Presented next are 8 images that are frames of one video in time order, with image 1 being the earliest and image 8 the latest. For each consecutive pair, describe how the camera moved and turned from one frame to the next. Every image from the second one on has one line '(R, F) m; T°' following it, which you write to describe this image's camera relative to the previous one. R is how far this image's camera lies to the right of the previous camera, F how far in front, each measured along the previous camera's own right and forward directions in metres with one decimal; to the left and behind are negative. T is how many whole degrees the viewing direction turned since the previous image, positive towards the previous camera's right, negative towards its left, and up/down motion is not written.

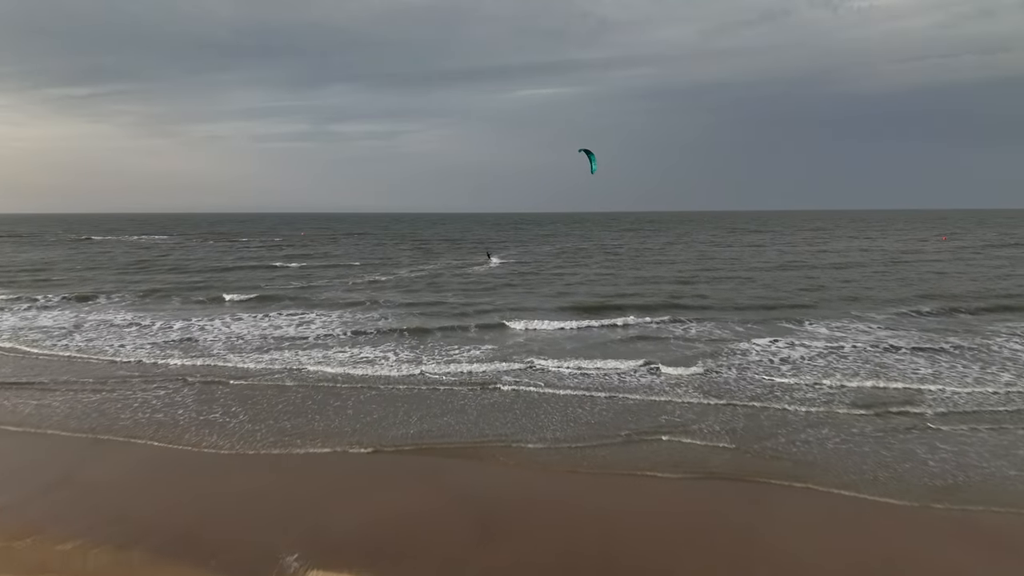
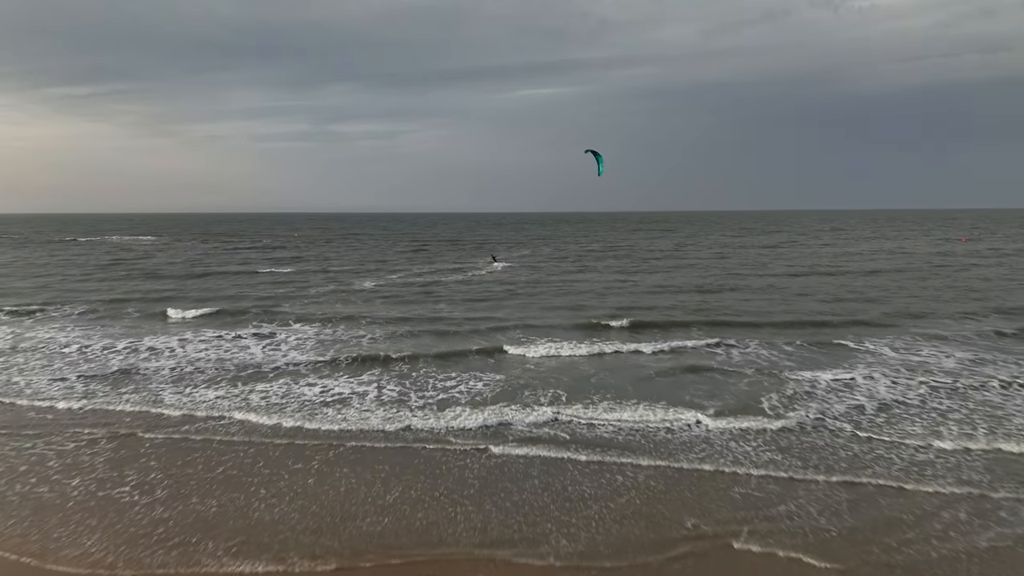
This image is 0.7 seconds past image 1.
(-0.2, +3.9) m; 0°
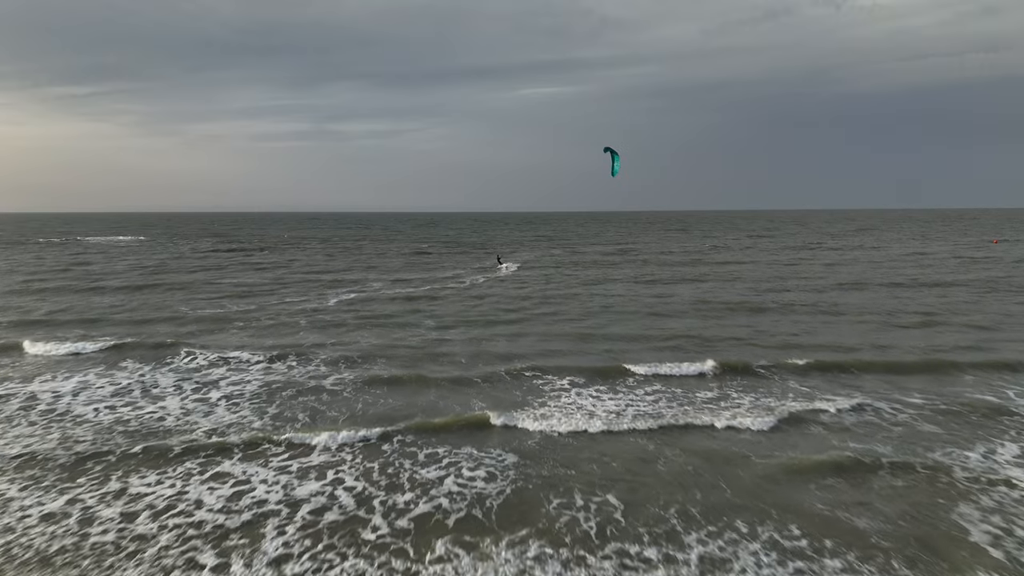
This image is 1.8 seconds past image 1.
(-0.3, +5.8) m; 0°
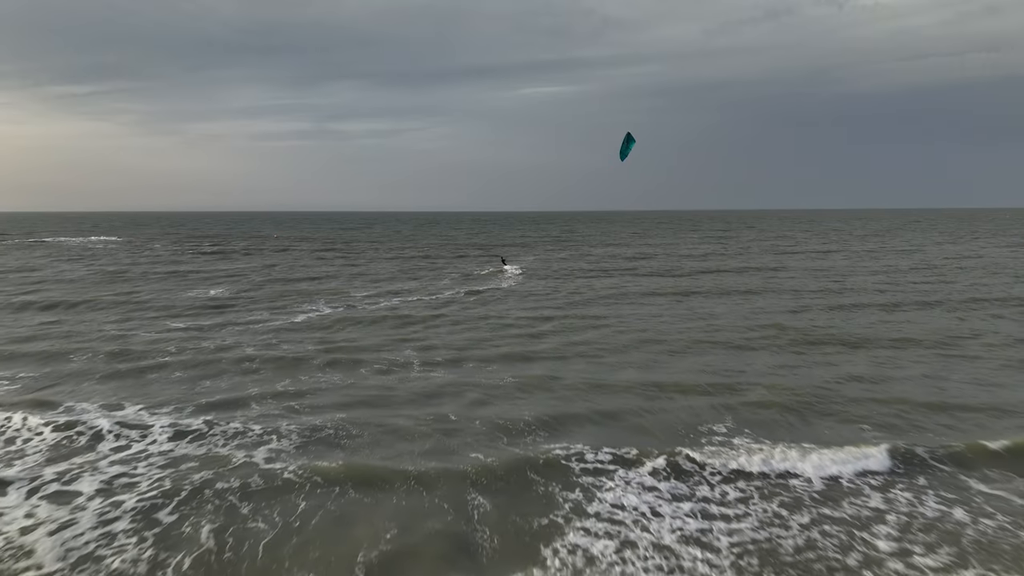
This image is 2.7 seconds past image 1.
(-0.2, +5.1) m; 0°
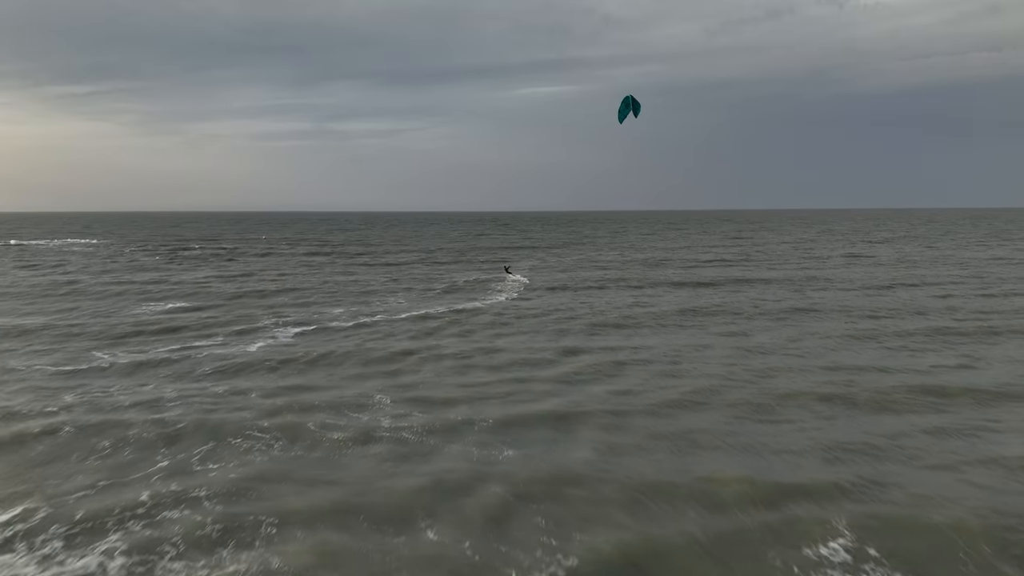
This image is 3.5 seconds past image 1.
(-0.2, +4.5) m; 0°
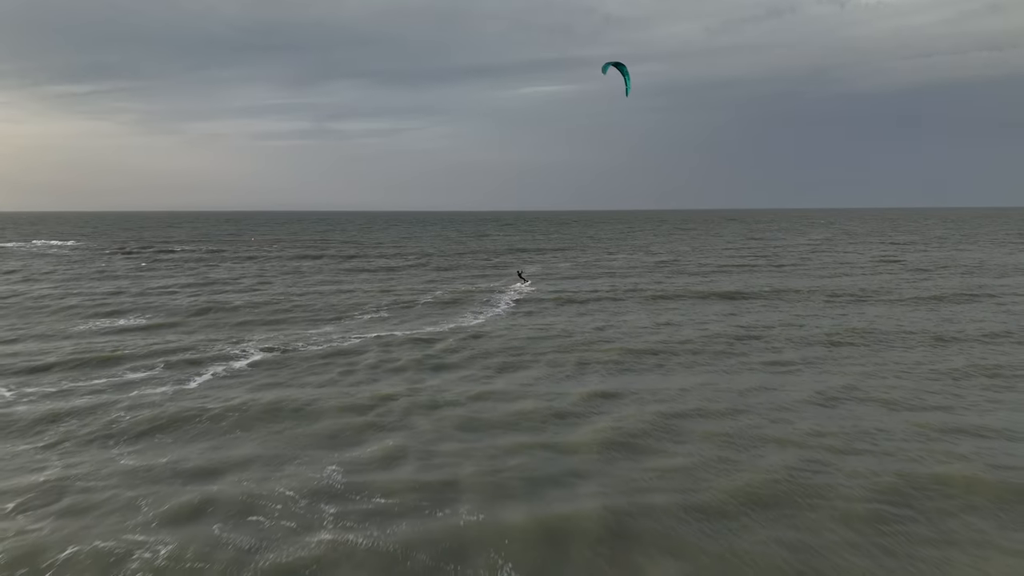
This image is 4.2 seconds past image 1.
(-0.2, +4.1) m; 0°
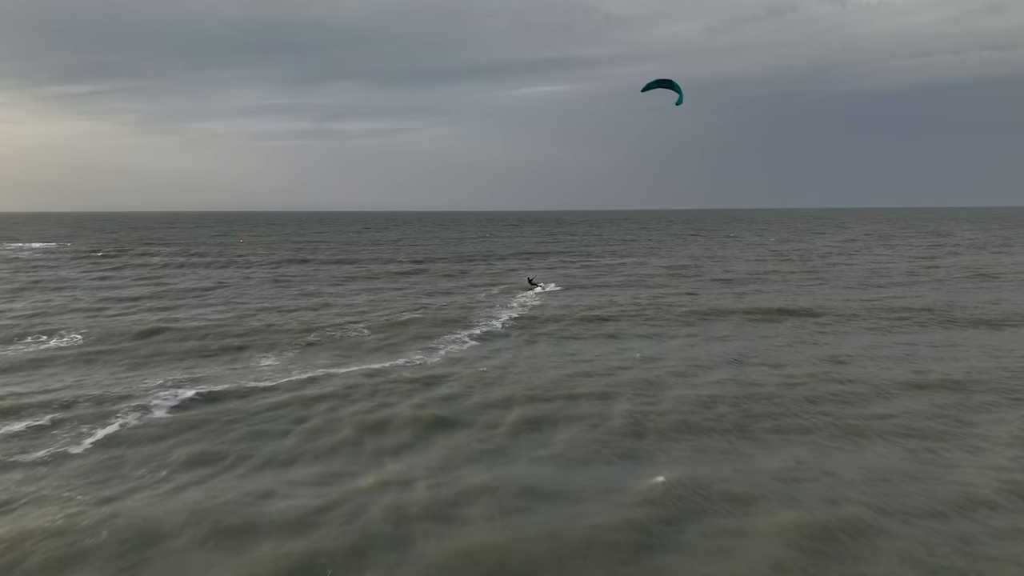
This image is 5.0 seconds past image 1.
(-0.4, +5.0) m; 0°
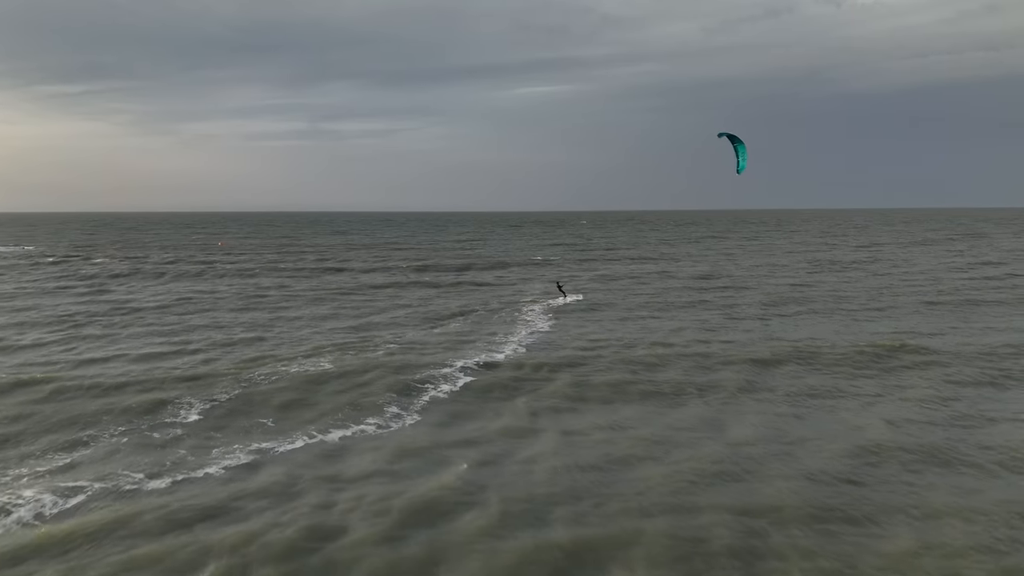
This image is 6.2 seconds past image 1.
(-0.9, +7.0) m; 0°
